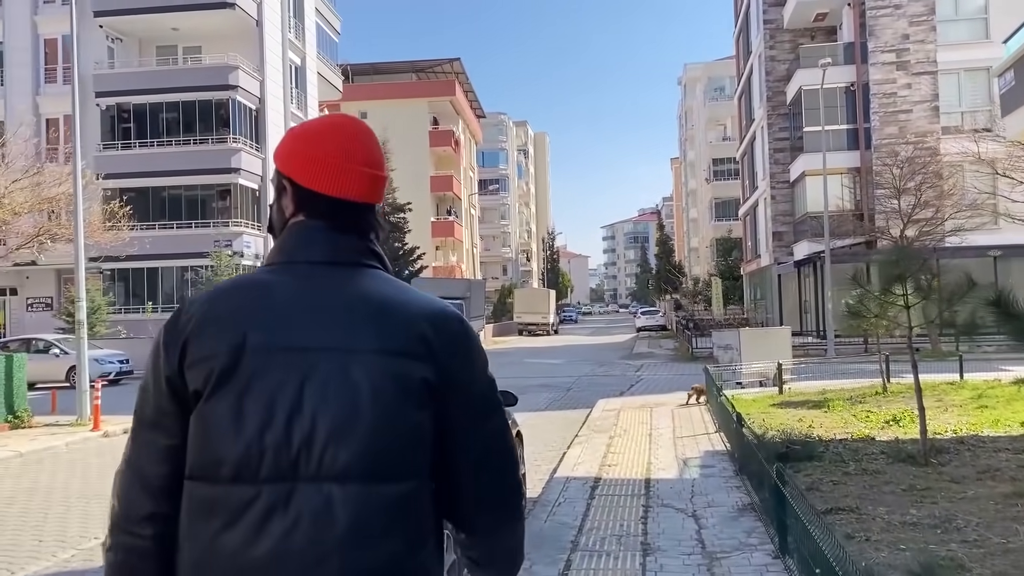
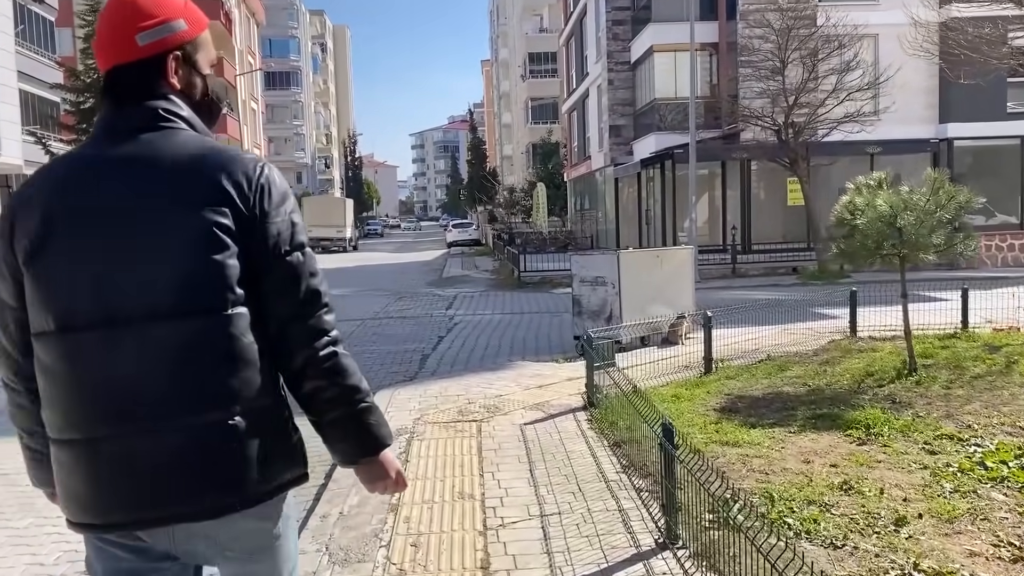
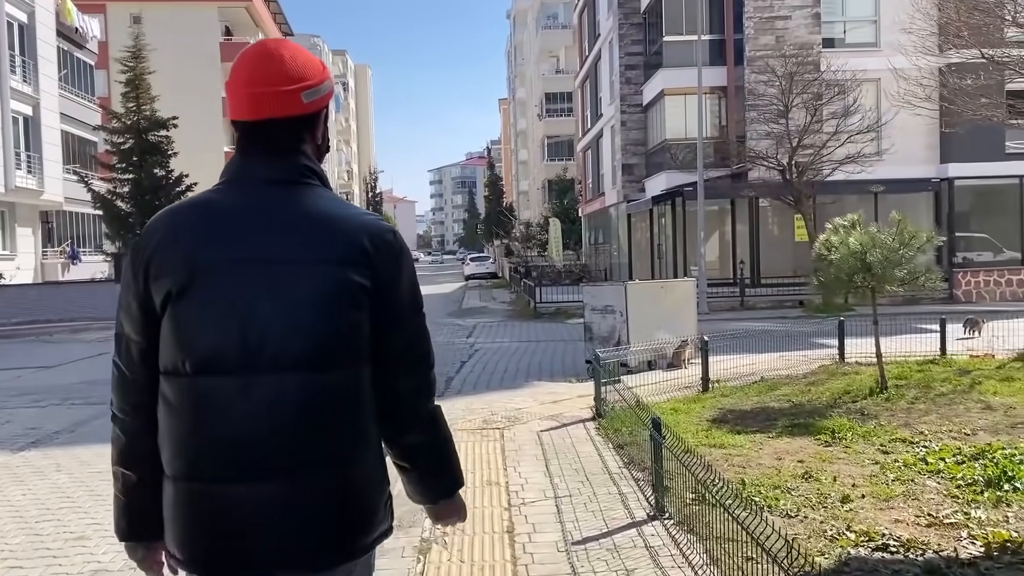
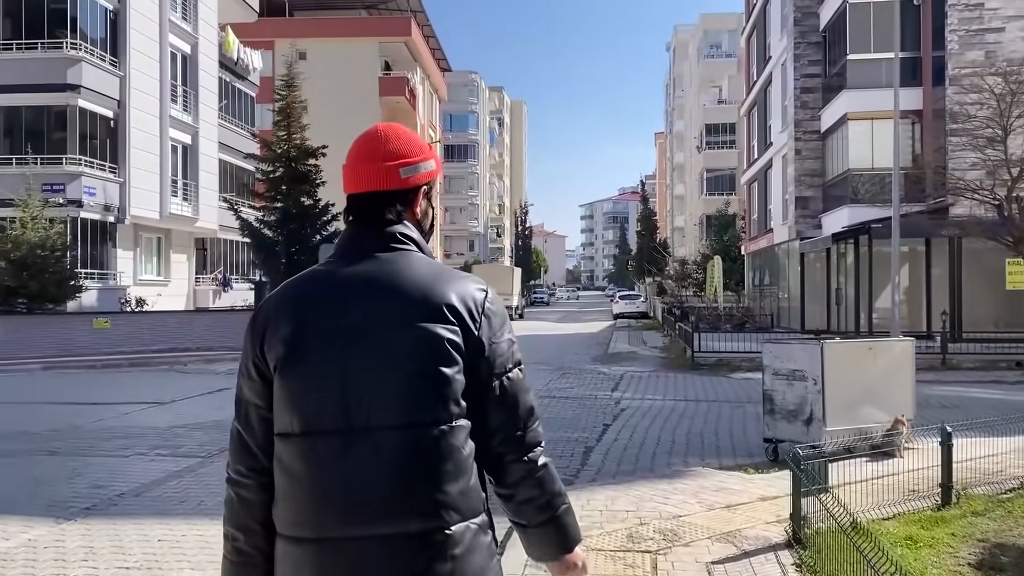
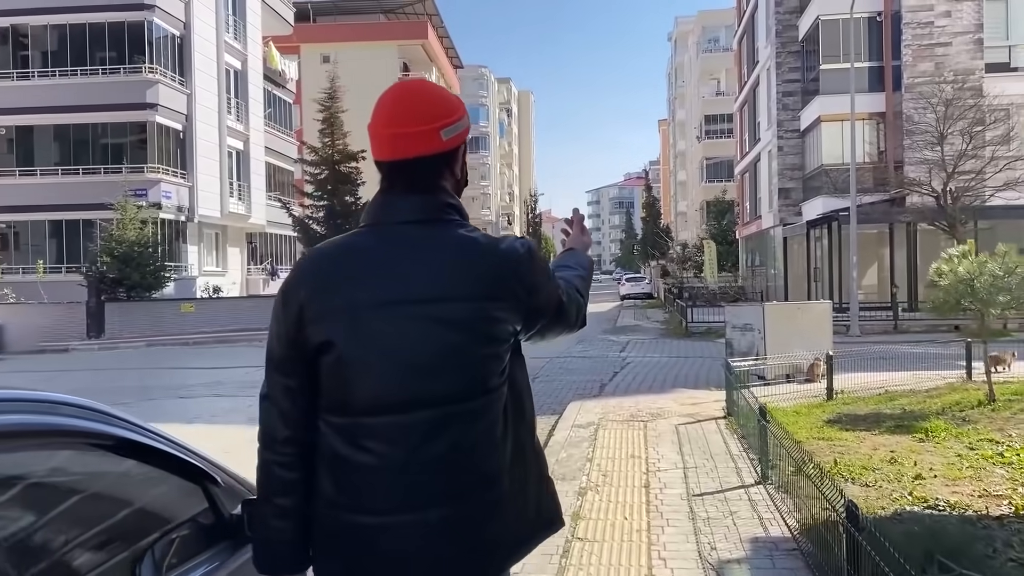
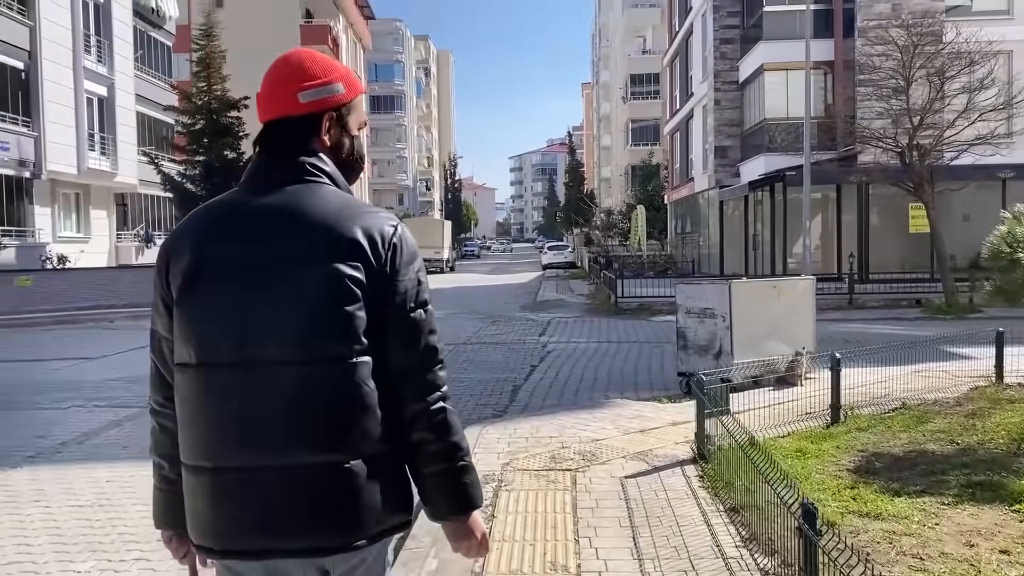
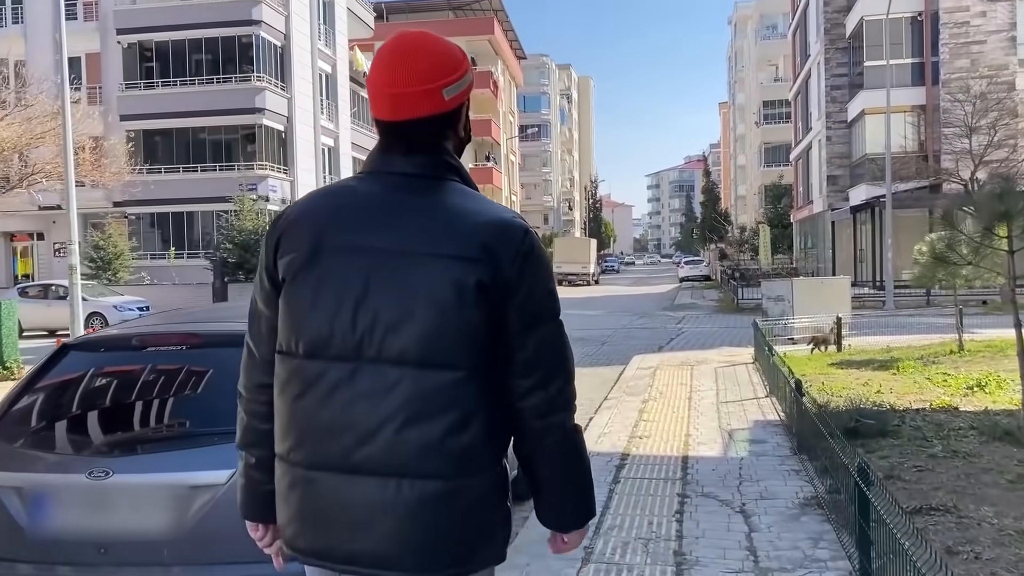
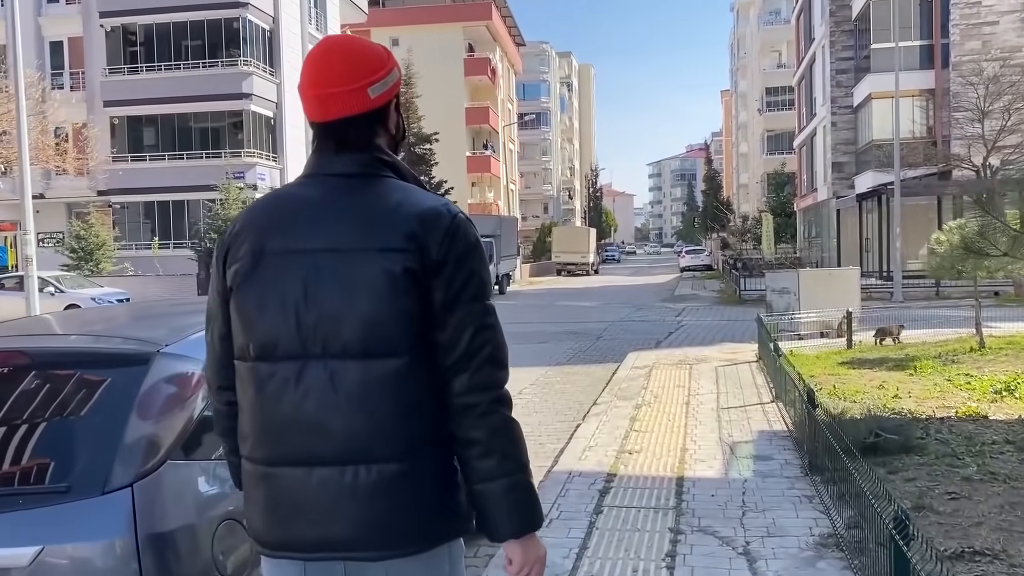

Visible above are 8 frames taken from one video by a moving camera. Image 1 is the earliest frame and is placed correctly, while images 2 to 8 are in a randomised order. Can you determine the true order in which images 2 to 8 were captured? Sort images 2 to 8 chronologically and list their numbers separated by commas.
7, 8, 5, 3, 2, 6, 4
